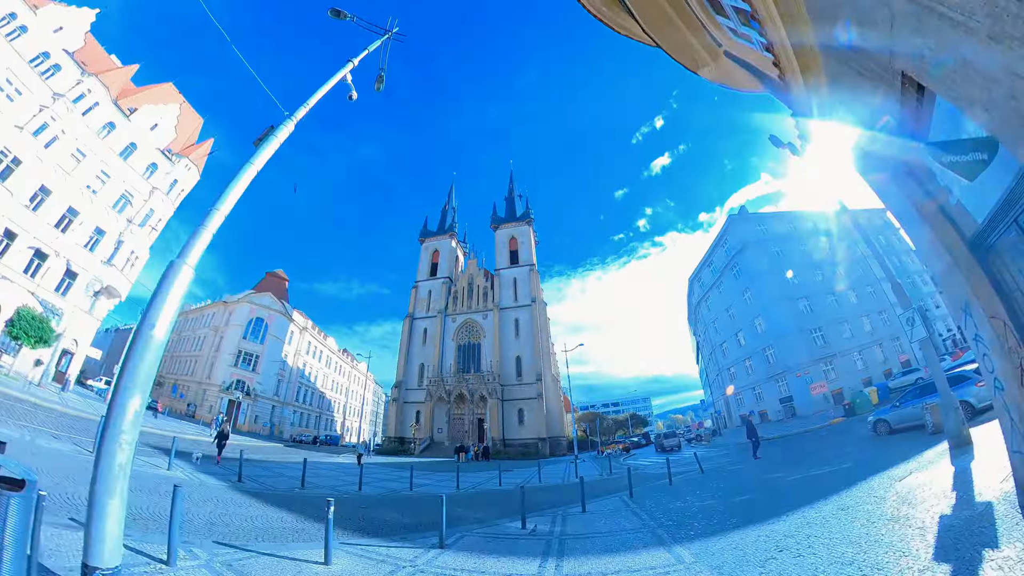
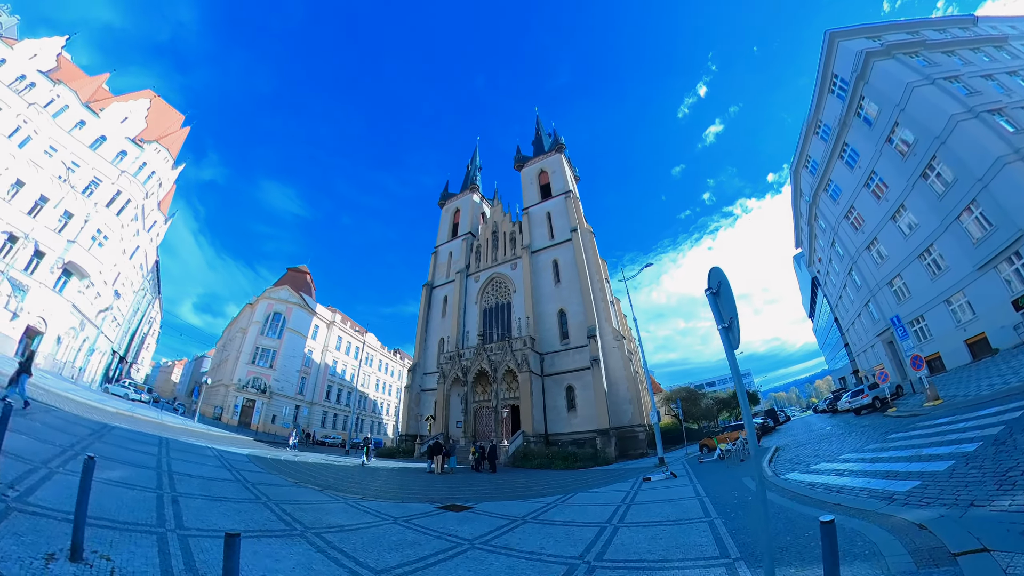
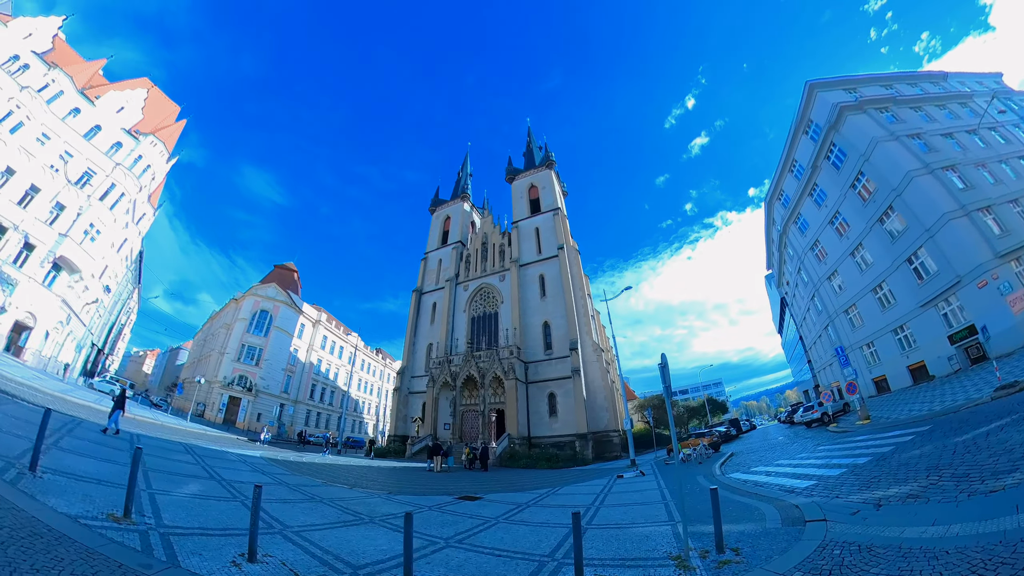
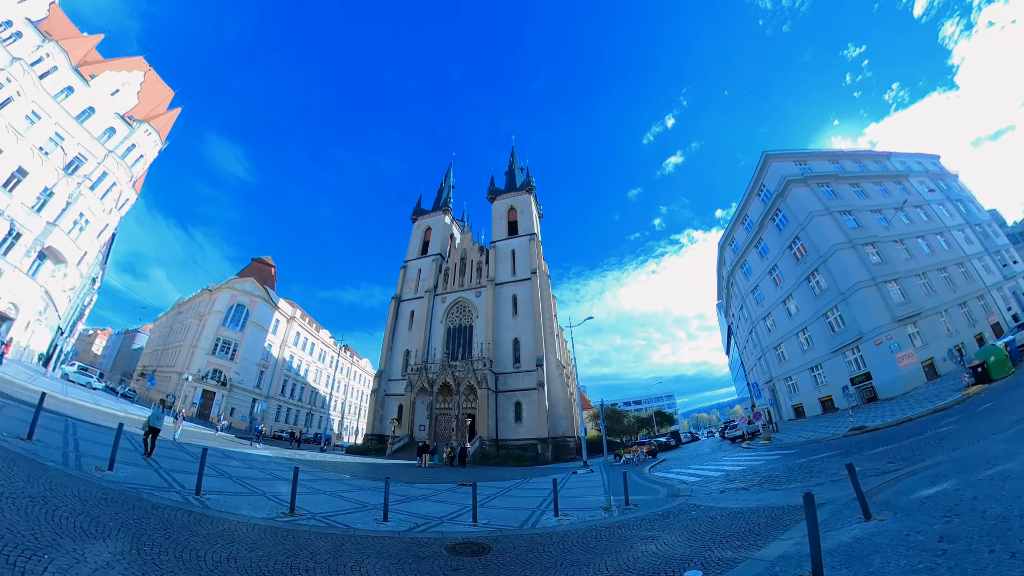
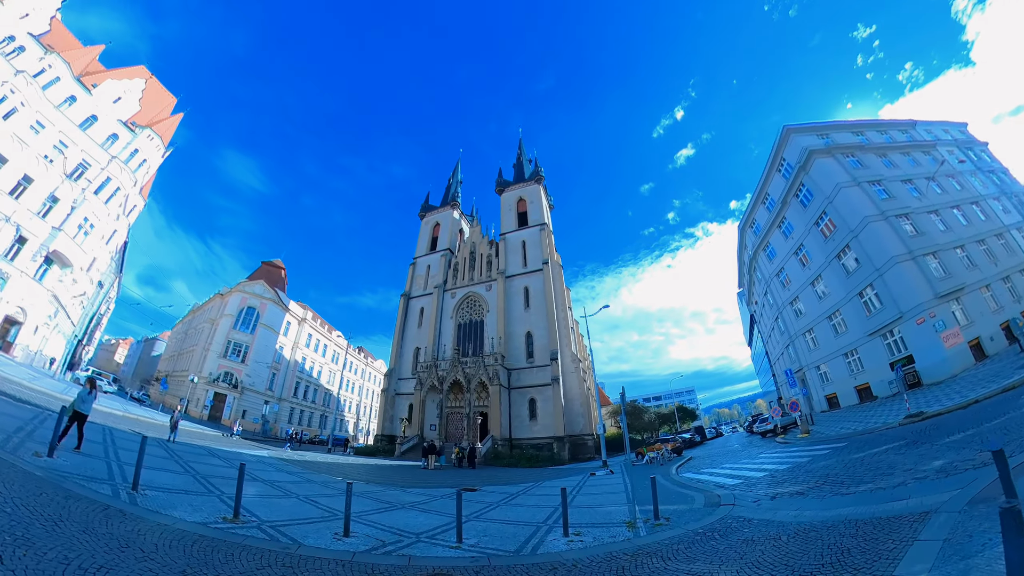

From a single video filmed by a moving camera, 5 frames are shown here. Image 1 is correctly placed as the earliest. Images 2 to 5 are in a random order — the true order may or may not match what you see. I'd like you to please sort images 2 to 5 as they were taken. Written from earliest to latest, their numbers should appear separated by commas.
4, 5, 3, 2
